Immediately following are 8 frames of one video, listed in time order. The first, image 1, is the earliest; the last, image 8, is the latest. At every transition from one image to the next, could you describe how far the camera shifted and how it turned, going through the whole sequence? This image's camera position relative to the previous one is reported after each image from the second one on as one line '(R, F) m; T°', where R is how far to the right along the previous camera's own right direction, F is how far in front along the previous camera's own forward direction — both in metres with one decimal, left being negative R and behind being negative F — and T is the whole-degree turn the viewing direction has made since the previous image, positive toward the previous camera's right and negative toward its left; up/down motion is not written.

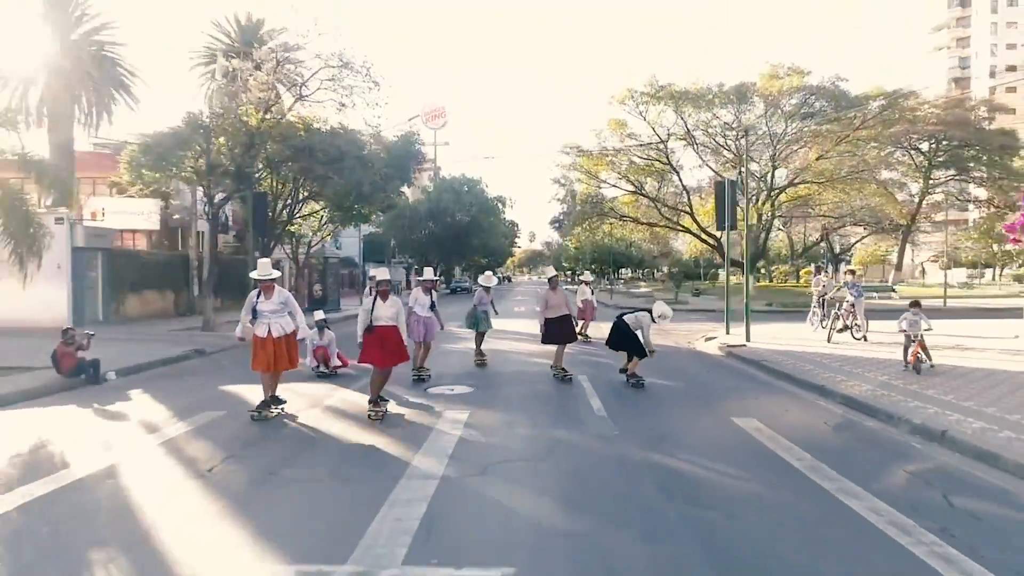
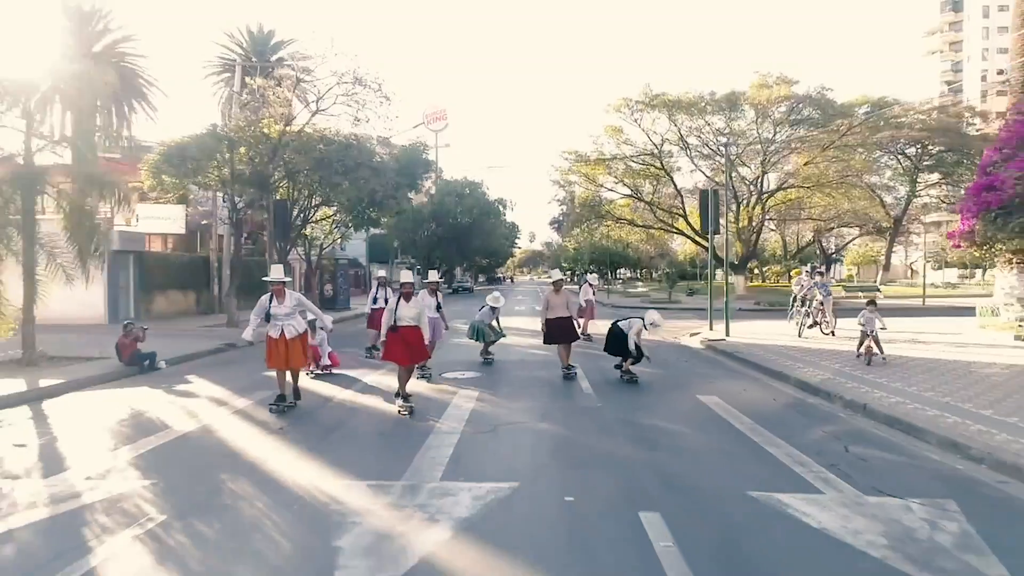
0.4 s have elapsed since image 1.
(0.0, -2.0) m; 0°
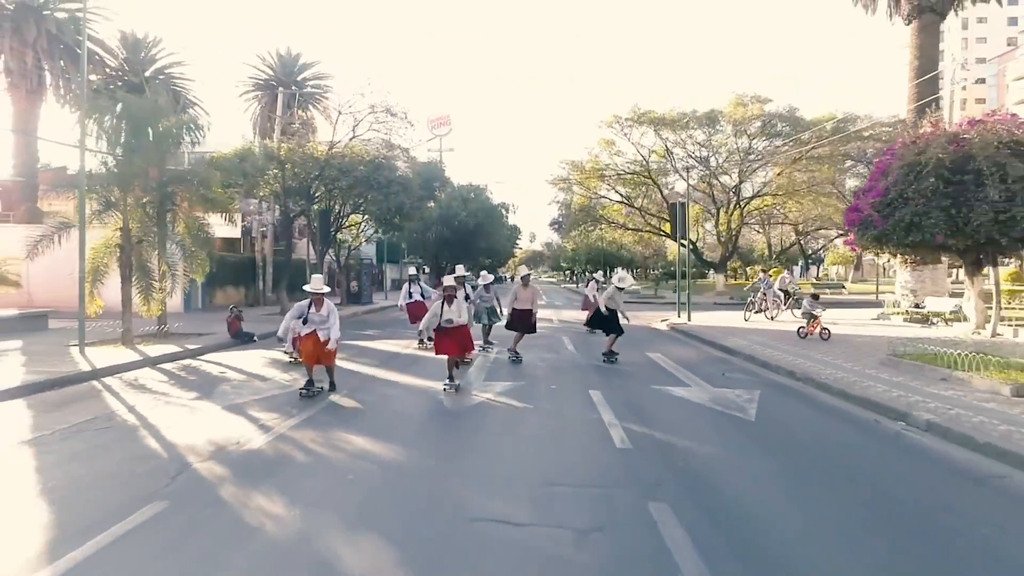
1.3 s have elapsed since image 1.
(-0.2, -5.5) m; 0°
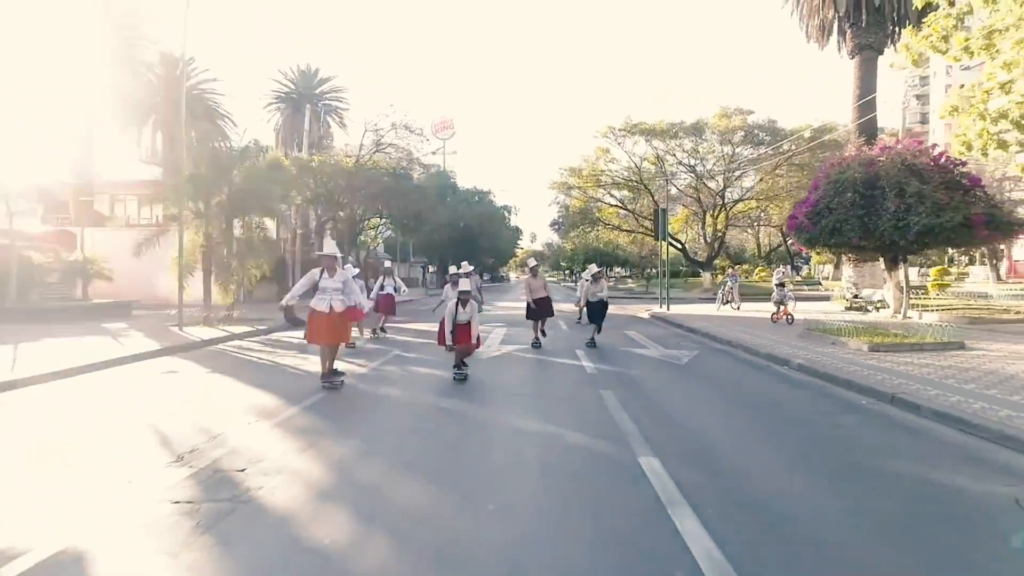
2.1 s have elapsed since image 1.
(-0.1, -4.5) m; 0°
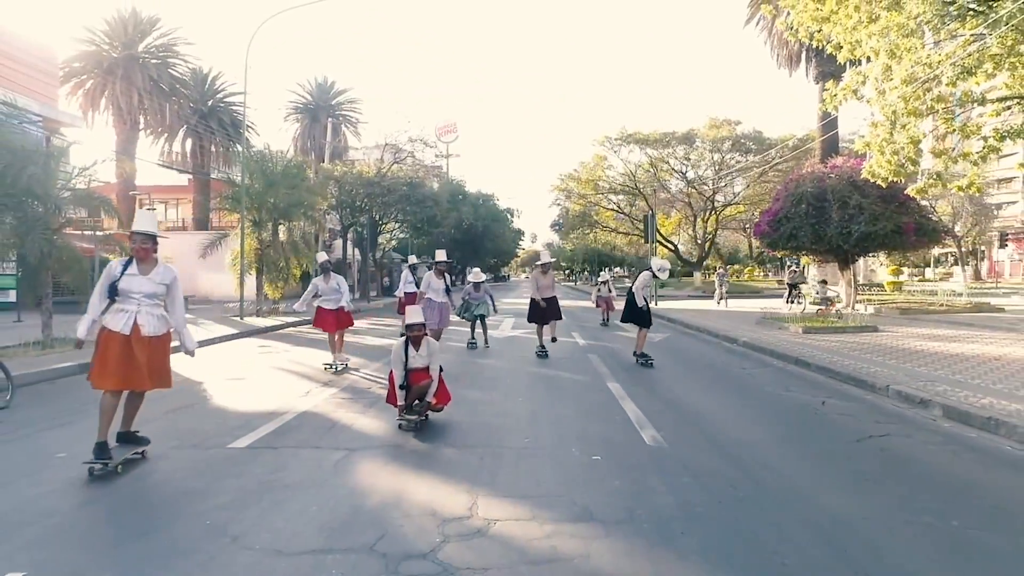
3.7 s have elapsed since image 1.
(-0.2, -4.1) m; 0°
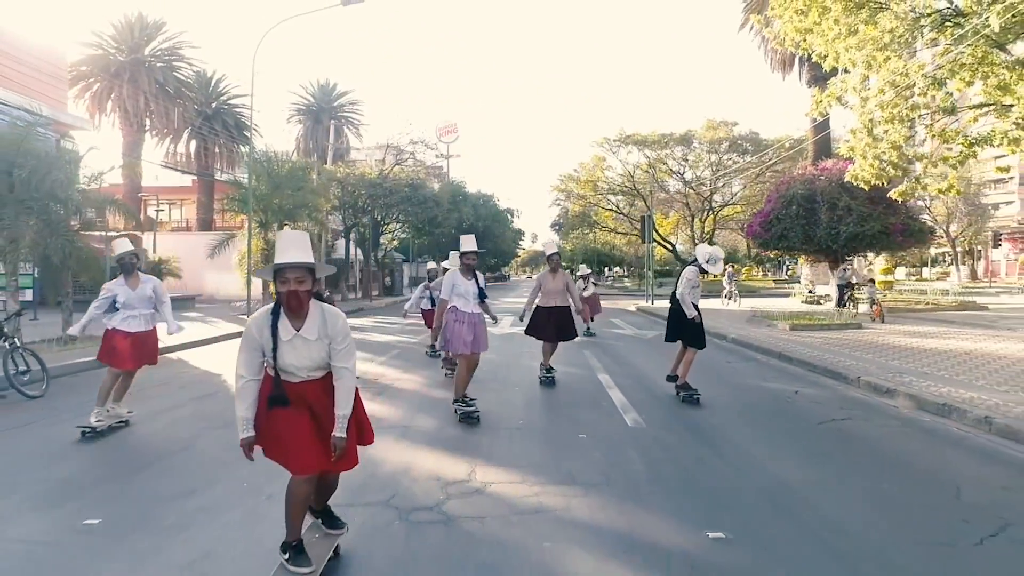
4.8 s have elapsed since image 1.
(0.0, -0.8) m; 0°
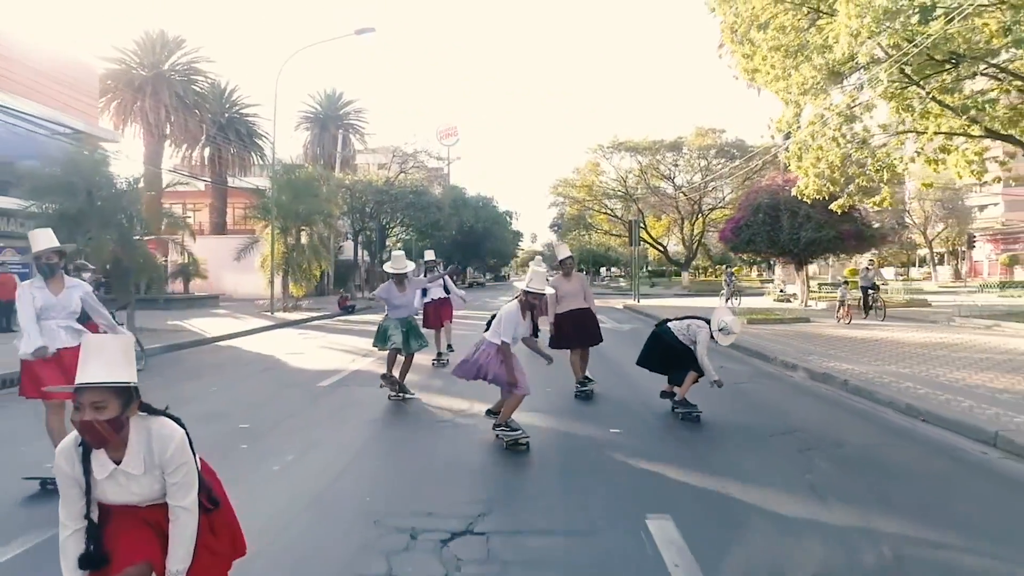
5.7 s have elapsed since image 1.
(+0.2, -3.0) m; 0°
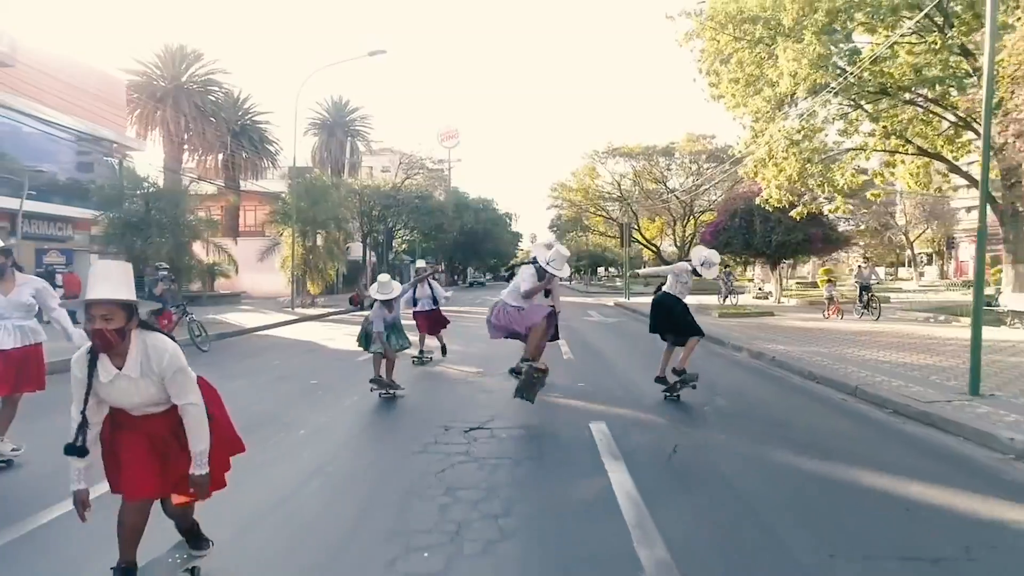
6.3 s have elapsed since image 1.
(+0.1, -2.9) m; 0°
